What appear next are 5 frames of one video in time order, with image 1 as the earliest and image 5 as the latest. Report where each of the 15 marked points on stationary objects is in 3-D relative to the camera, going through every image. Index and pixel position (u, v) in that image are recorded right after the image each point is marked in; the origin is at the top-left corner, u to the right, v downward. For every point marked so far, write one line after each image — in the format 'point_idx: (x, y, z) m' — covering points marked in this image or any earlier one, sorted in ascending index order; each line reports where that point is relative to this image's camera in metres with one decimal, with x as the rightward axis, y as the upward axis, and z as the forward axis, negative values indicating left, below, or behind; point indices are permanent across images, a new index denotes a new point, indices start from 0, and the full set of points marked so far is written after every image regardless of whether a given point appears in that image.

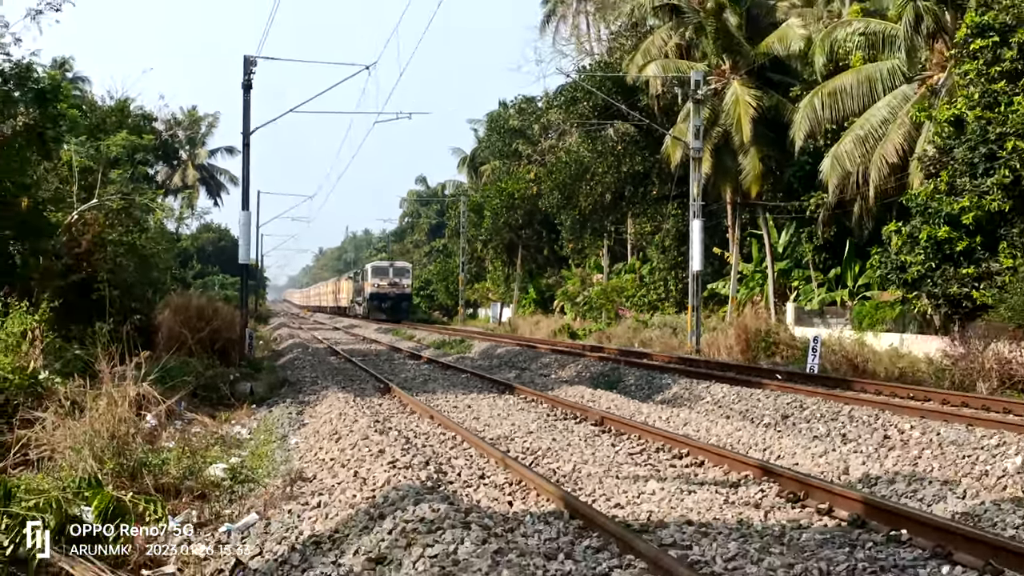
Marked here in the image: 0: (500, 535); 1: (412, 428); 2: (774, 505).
0: (-0.1, -1.8, +5.8) m
1: (-1.2, -1.5, +9.3) m
2: (+2.0, -1.7, +6.3) m
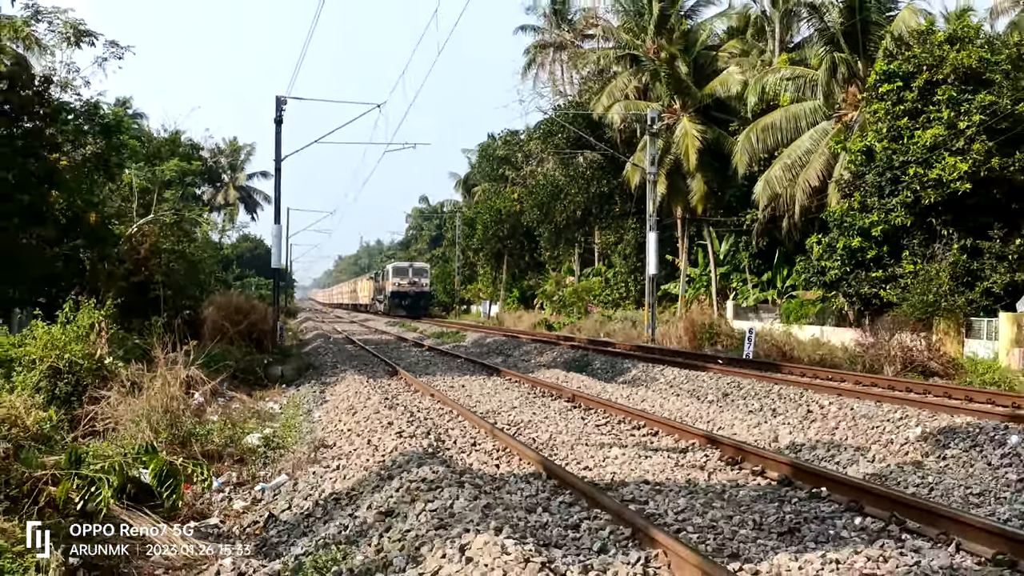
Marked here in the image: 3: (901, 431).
0: (-0.2, -1.8, +7.0) m
1: (-1.3, -1.5, +10.5) m
2: (+1.9, -1.7, +7.5) m
3: (+3.8, -1.4, +8.2) m
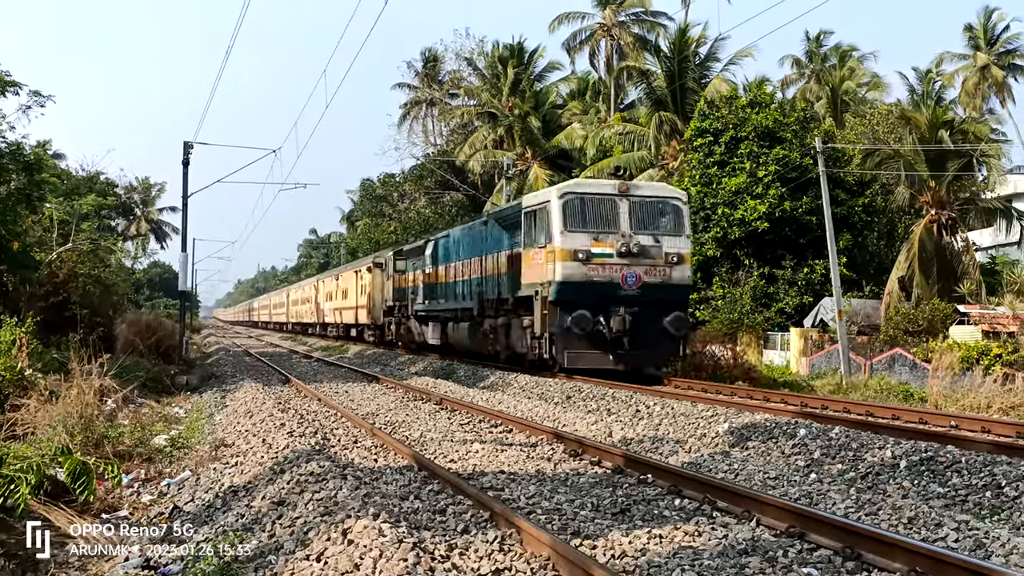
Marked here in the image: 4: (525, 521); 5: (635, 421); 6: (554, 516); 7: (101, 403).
0: (-1.5, -2.0, +8.2) m
1: (-2.8, -1.7, +11.5) m
2: (+0.6, -1.9, +8.8) m
3: (+2.4, -1.7, +9.7) m
4: (+0.1, -2.1, +7.1) m
5: (+1.6, -1.7, +10.2) m
6: (+0.4, -2.2, +7.6) m
7: (-5.0, -1.4, +9.9) m
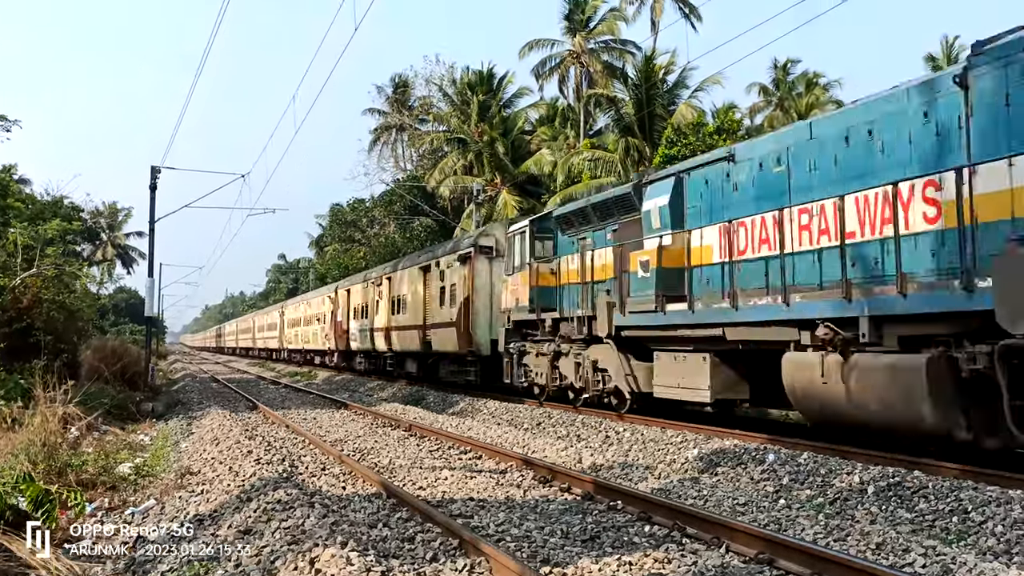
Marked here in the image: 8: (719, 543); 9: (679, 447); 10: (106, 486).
0: (-1.8, -2.3, +8.1) m
1: (-3.2, -2.0, +11.4) m
2: (+0.3, -2.2, +8.8) m
3: (+2.1, -2.0, +9.7) m
4: (-0.2, -2.3, +7.1) m
5: (+1.3, -2.0, +10.2) m
6: (+0.1, -2.4, +7.6) m
7: (-5.3, -1.7, +9.7) m
8: (+1.9, -2.4, +7.4) m
9: (+2.2, -2.0, +10.0) m
10: (-4.5, -2.2, +8.9) m
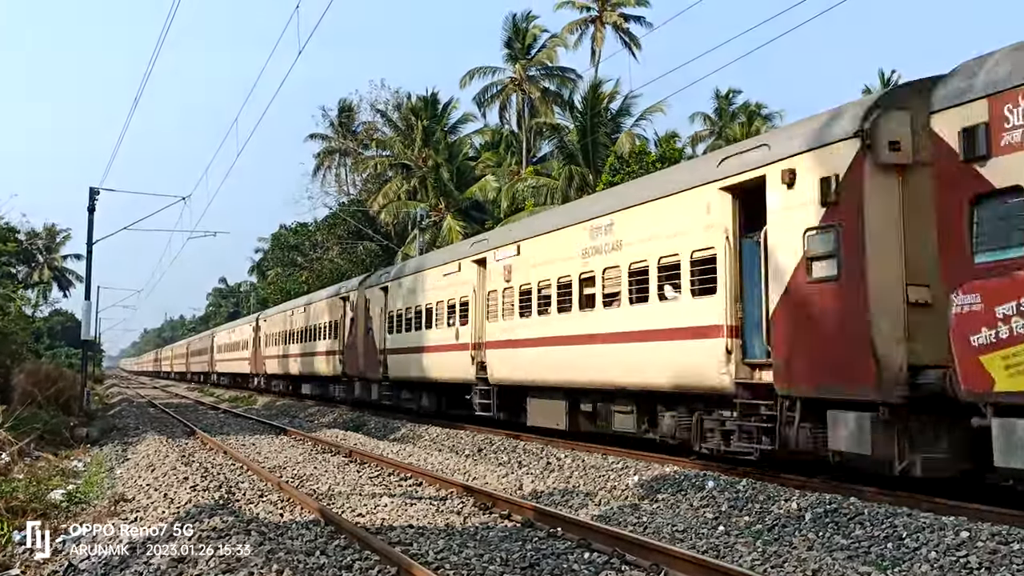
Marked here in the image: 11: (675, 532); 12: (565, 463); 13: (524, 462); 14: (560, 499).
0: (-2.4, -2.5, +8.0) m
1: (-3.9, -2.3, +11.3) m
2: (-0.4, -2.4, +8.8) m
3: (+1.4, -2.3, +9.7) m
4: (-0.8, -2.6, +7.0) m
5: (+0.6, -2.3, +10.2) m
6: (-0.5, -2.7, +7.5) m
7: (-6.0, -1.9, +9.6) m
8: (+1.3, -2.7, +7.4) m
9: (+1.5, -2.3, +10.0) m
10: (-5.1, -2.4, +8.8) m
11: (+1.7, -2.5, +8.2) m
12: (+0.9, -2.3, +10.8) m
13: (+0.4, -2.4, +11.4) m
14: (+0.7, -2.4, +9.3) m
